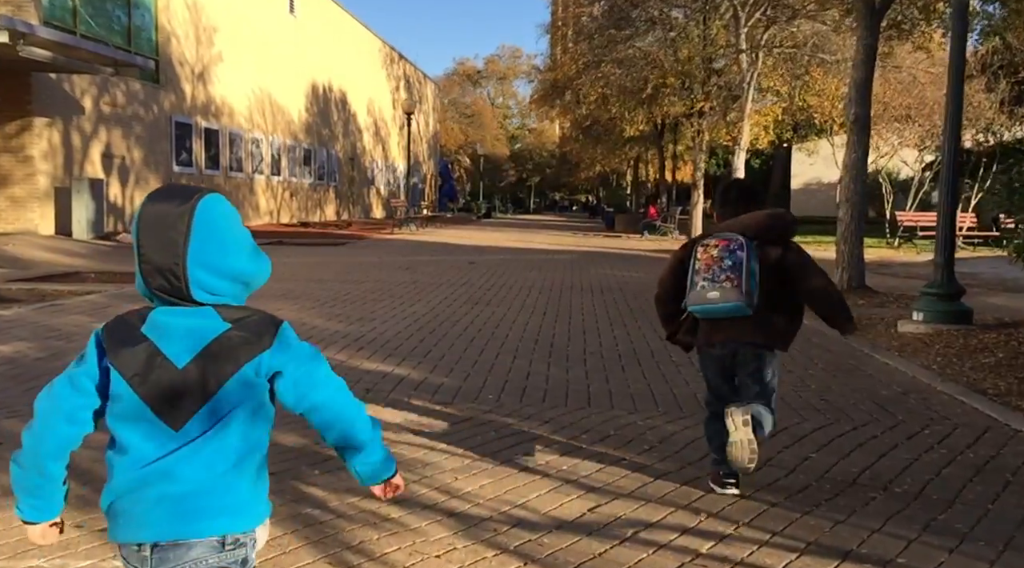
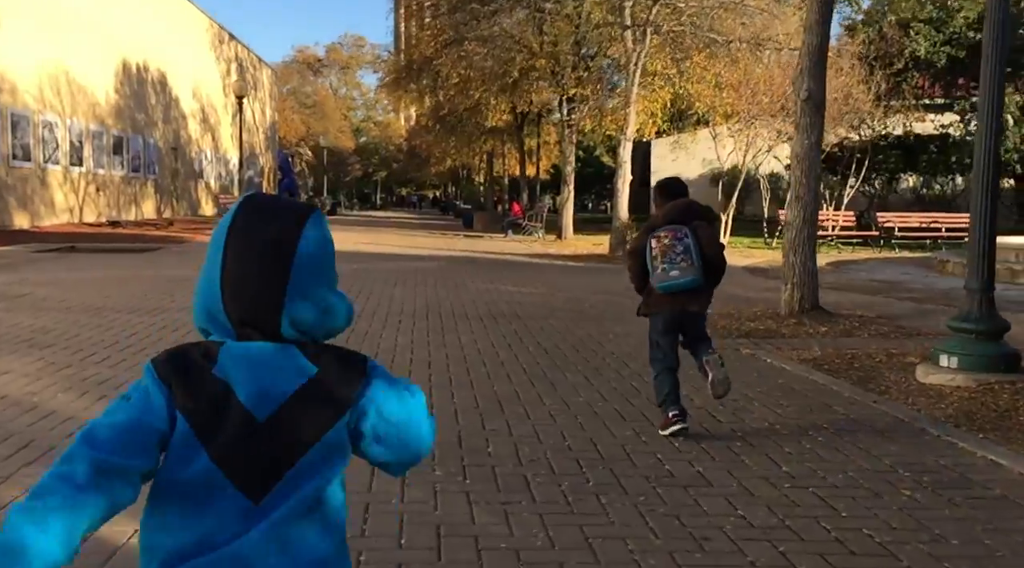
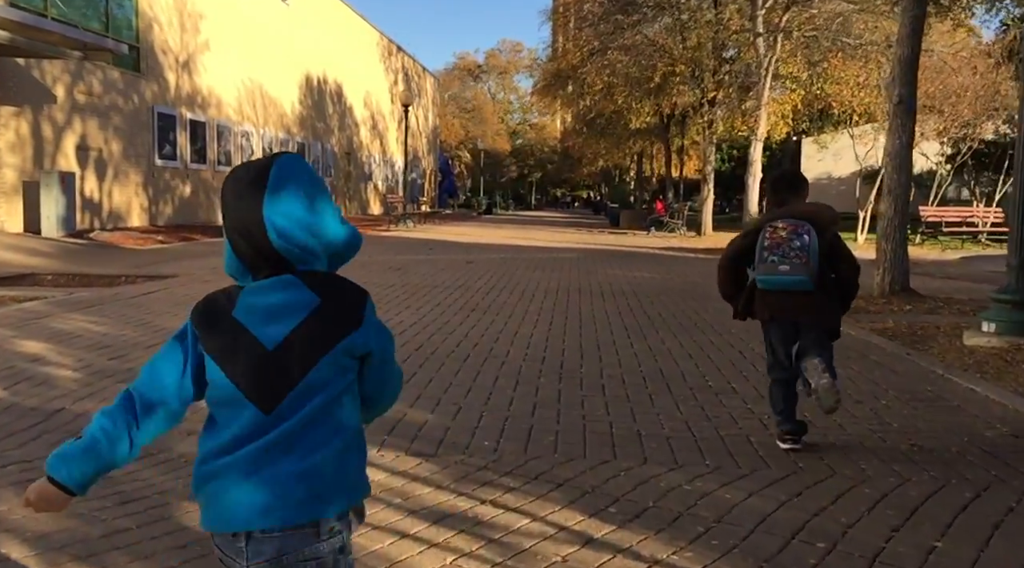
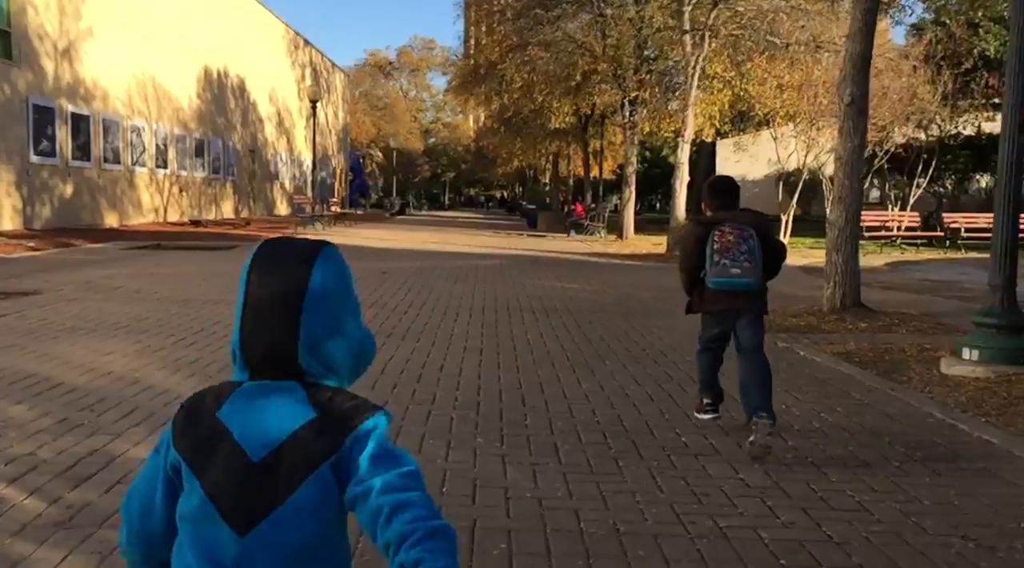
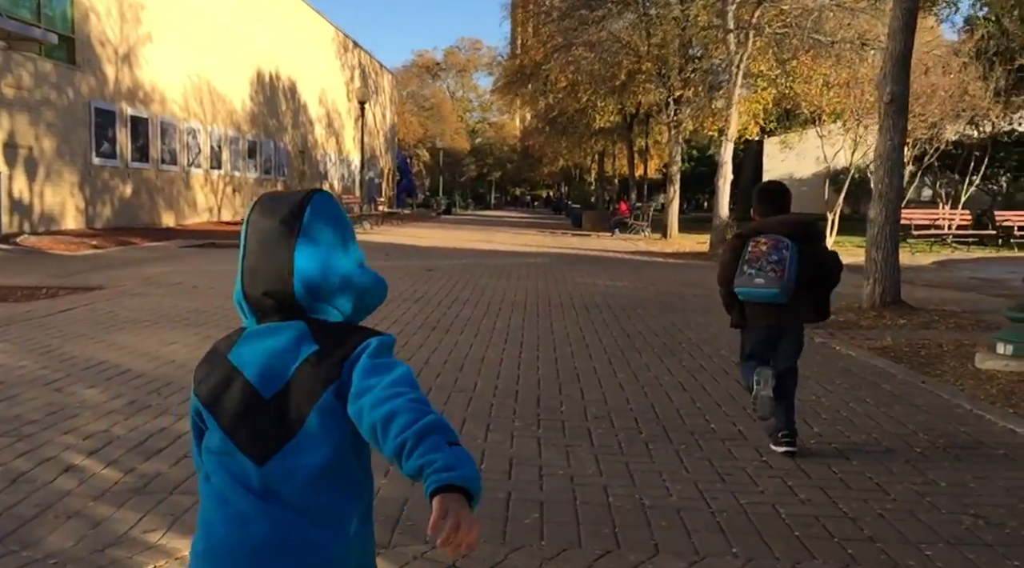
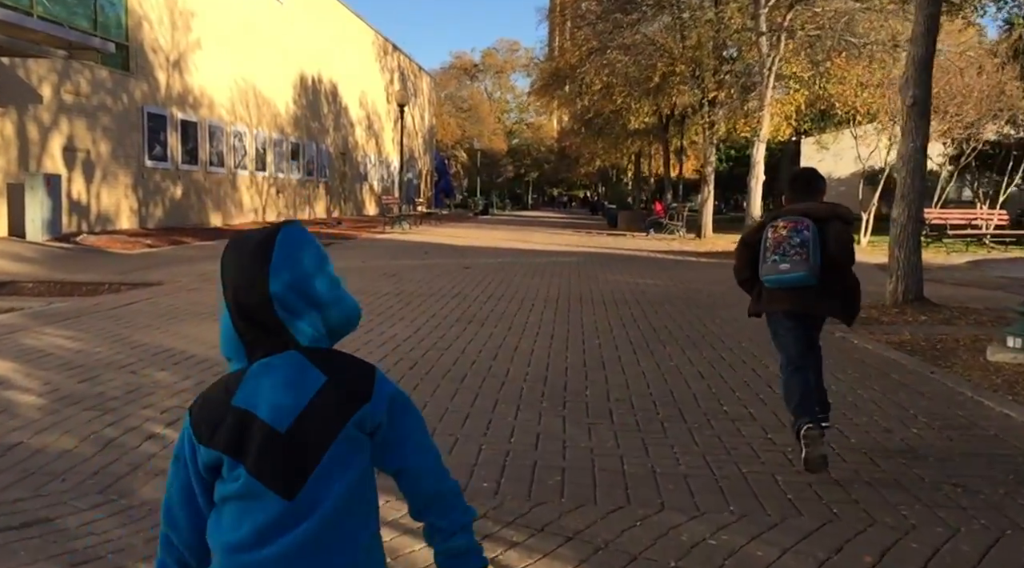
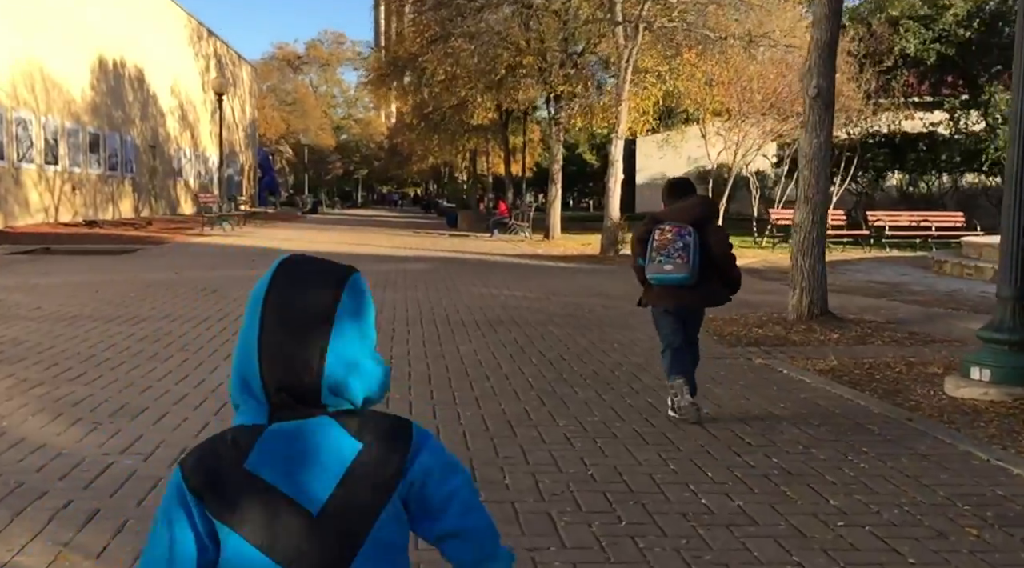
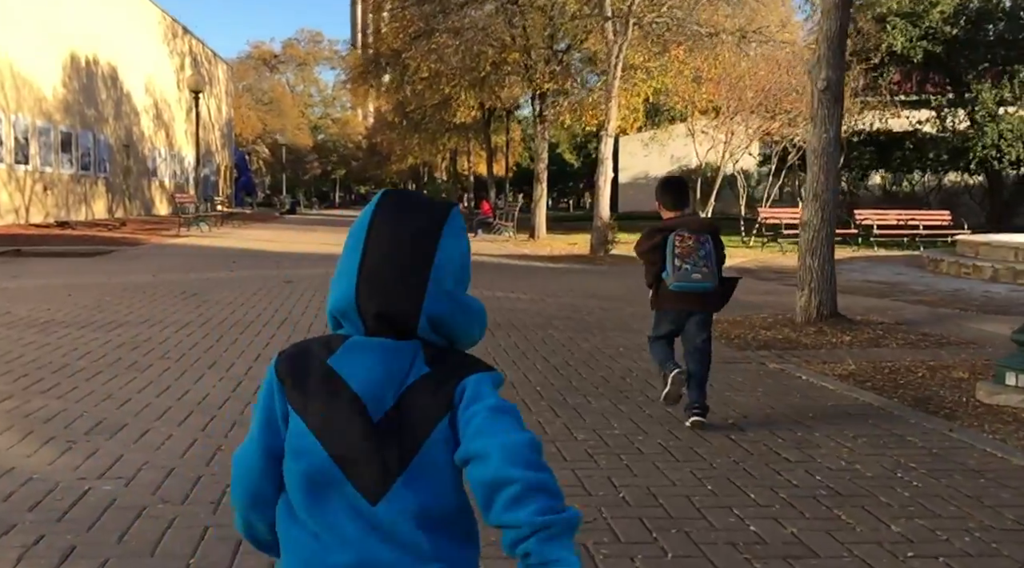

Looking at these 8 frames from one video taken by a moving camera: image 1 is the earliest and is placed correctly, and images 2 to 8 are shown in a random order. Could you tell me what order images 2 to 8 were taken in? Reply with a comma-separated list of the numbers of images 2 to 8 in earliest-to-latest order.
3, 6, 5, 4, 2, 7, 8
